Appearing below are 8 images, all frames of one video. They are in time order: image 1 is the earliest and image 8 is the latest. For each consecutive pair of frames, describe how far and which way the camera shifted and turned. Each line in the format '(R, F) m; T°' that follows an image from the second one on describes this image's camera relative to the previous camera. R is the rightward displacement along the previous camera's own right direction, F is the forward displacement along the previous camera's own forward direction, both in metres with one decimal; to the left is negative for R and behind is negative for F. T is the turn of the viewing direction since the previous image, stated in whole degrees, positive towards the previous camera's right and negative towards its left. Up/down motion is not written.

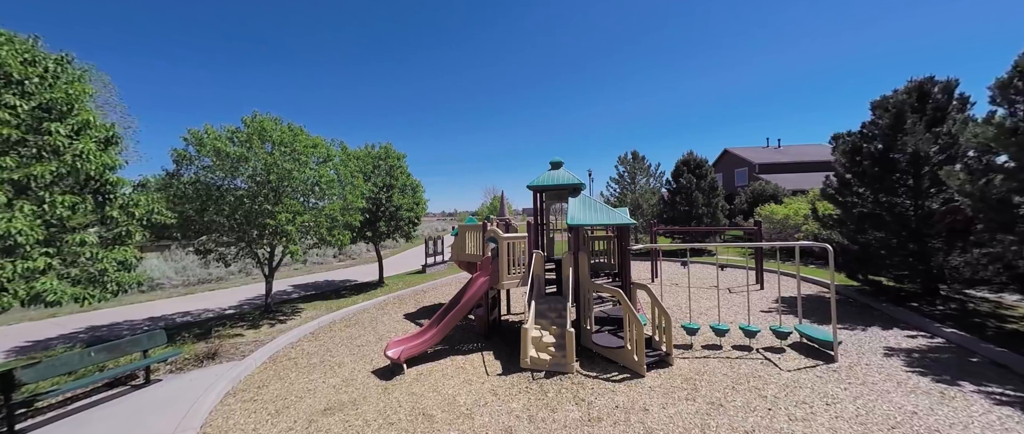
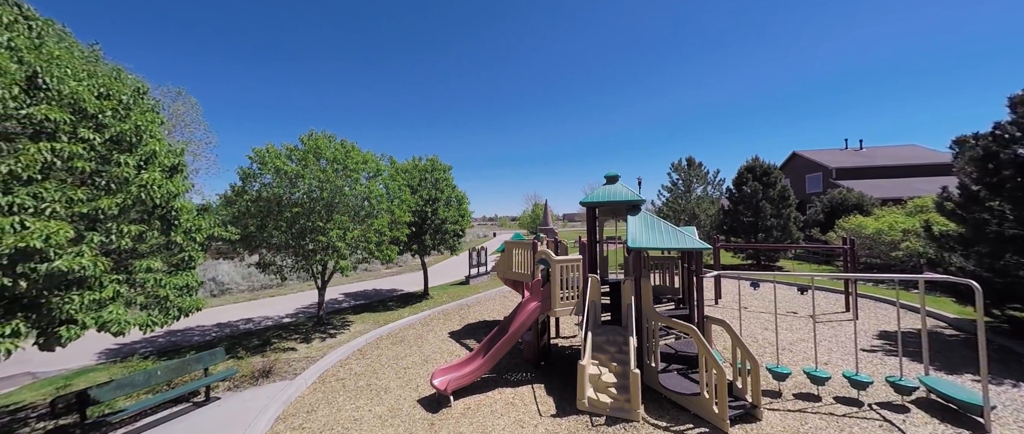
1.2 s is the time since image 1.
(-0.2, +0.5) m; -7°
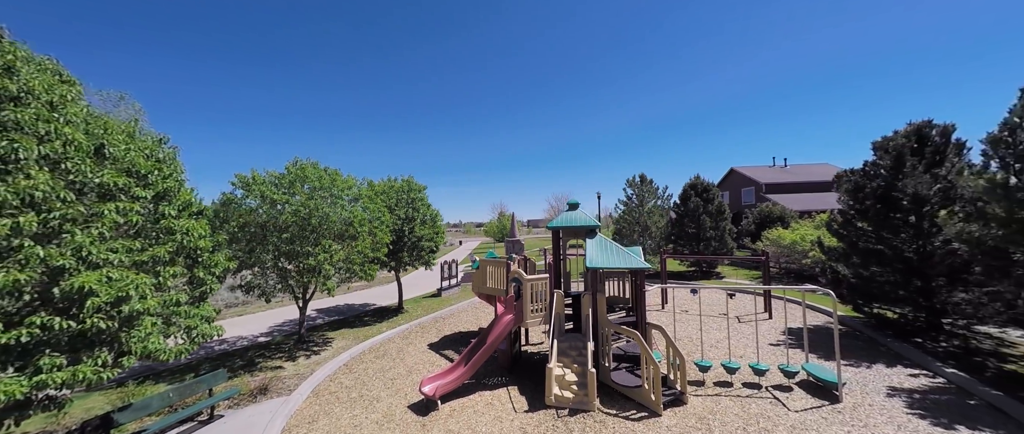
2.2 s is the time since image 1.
(-0.3, -1.0) m; +6°
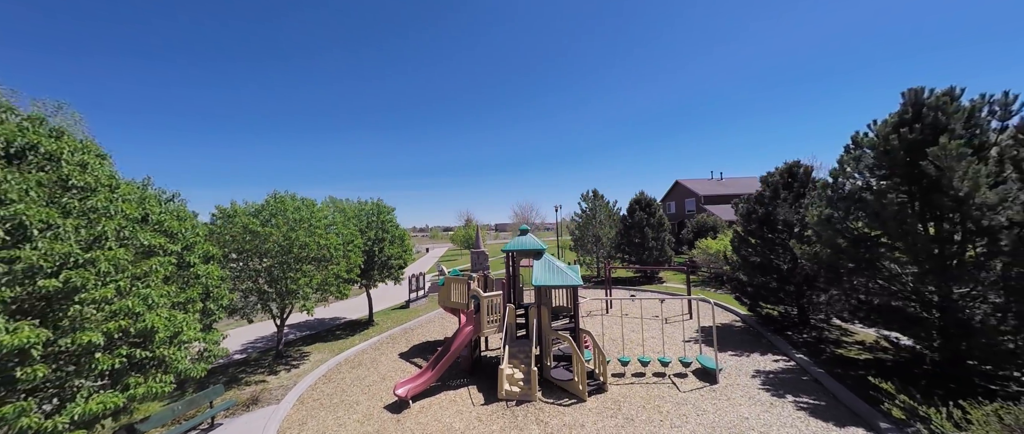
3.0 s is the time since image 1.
(+0.2, -1.6) m; +5°
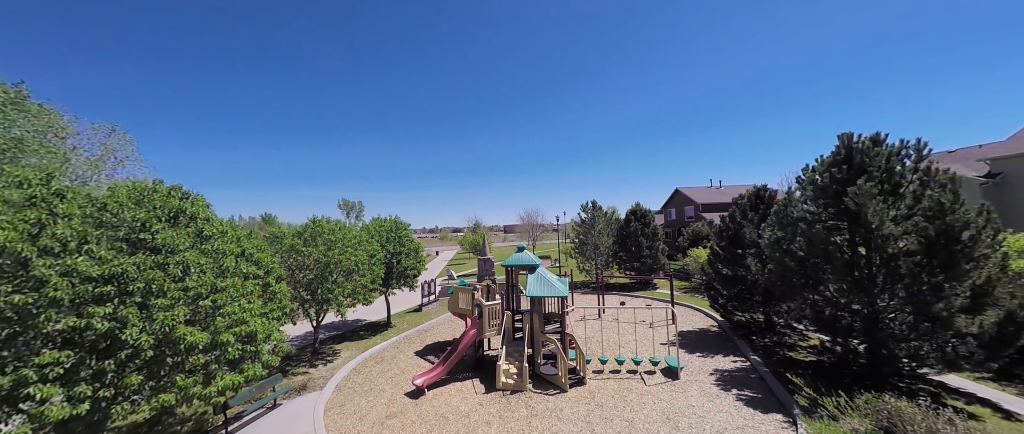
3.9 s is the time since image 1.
(+0.4, -1.8) m; -2°
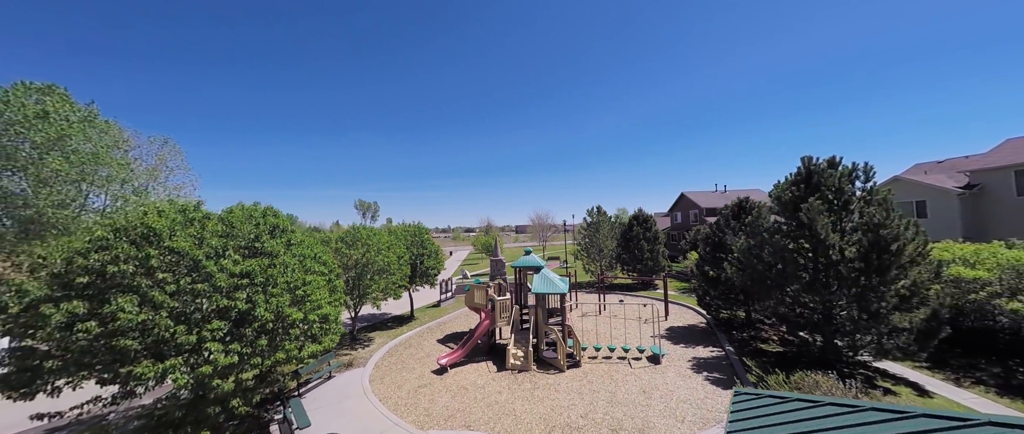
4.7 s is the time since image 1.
(+0.1, -2.0) m; -2°
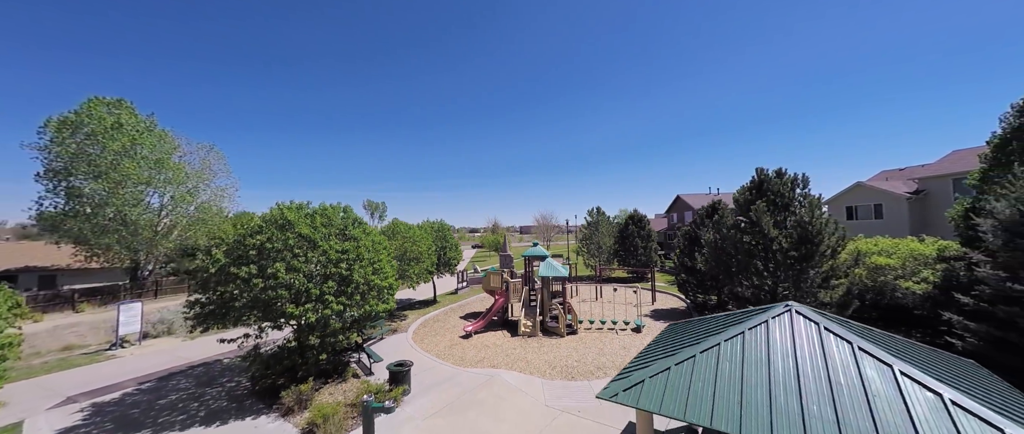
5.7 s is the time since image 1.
(-0.3, -3.0) m; -1°
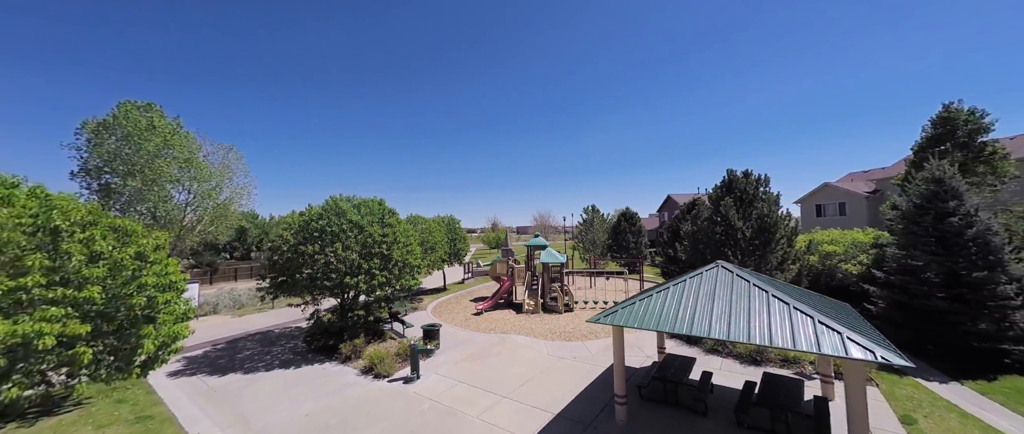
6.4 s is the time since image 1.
(-0.4, -2.3) m; +1°
